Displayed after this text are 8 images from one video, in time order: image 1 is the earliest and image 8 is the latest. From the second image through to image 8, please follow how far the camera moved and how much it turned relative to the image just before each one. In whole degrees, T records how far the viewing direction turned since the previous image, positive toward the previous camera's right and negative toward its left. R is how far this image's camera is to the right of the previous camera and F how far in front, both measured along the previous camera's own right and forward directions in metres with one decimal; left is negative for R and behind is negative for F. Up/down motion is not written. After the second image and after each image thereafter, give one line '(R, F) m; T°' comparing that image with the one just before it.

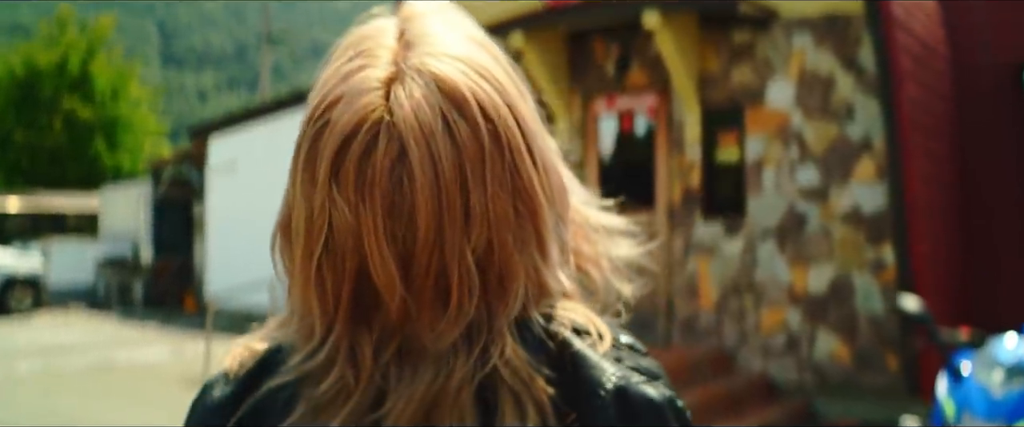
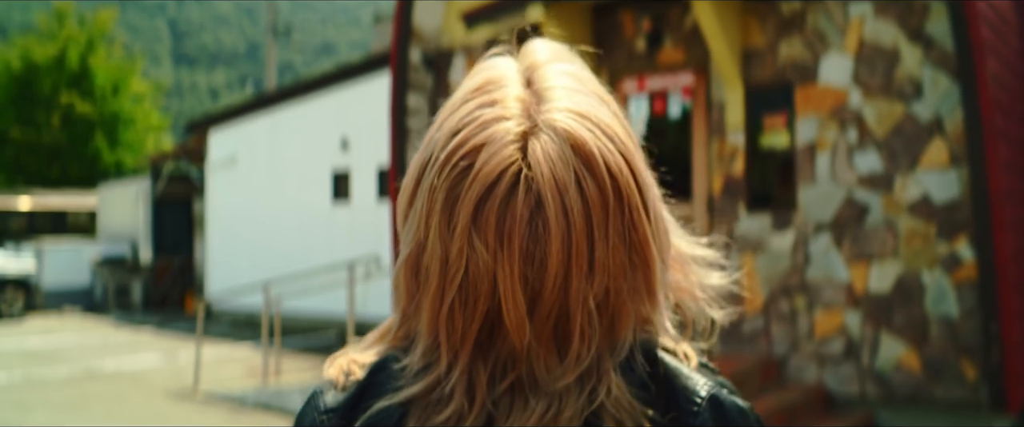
(-0.1, +0.9) m; 0°
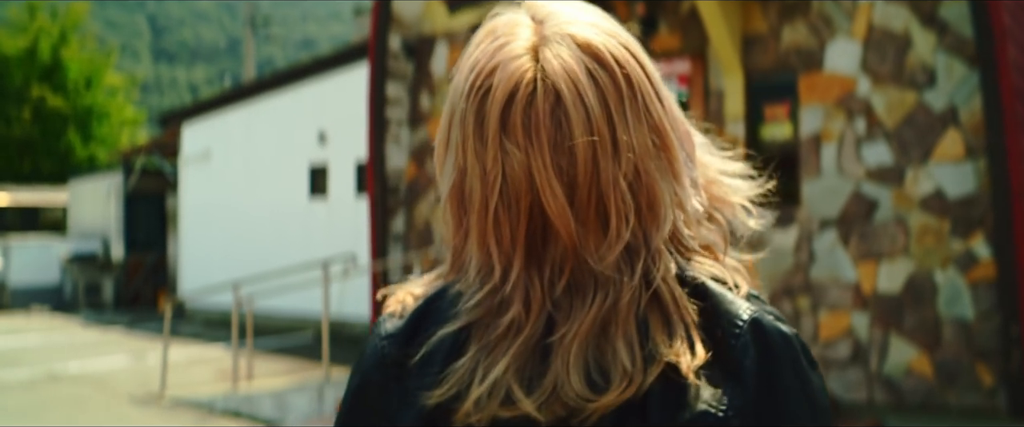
(0.0, +0.5) m; +1°
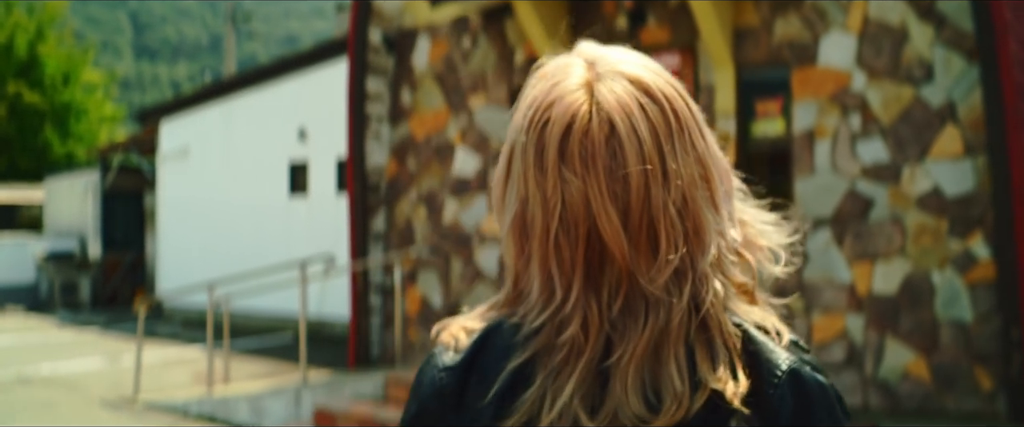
(0.0, +0.2) m; +1°
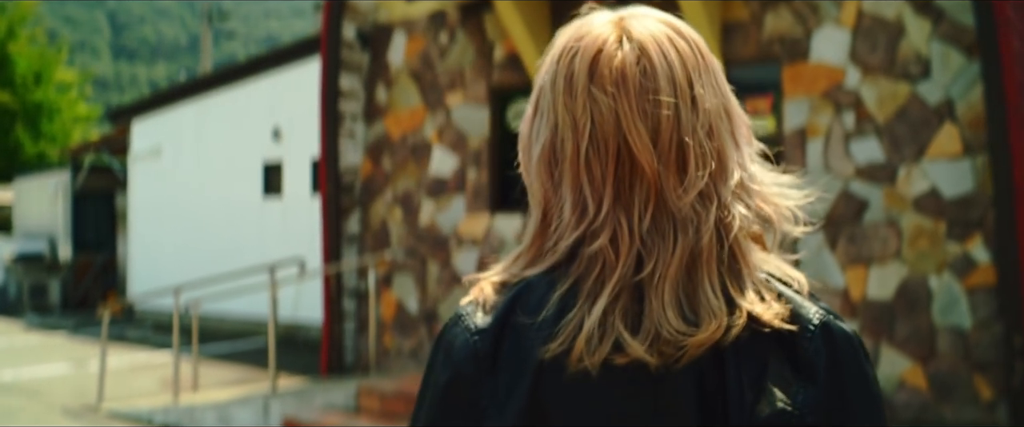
(0.0, +0.3) m; +1°
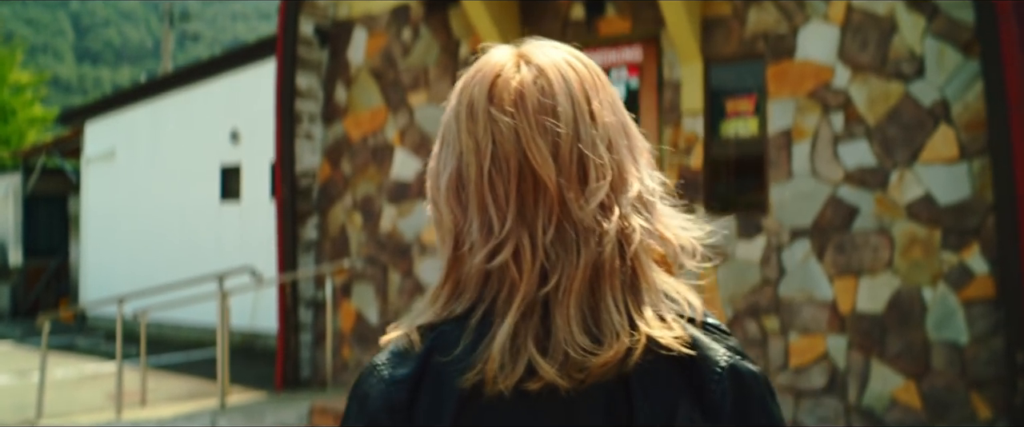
(0.0, +0.4) m; +2°
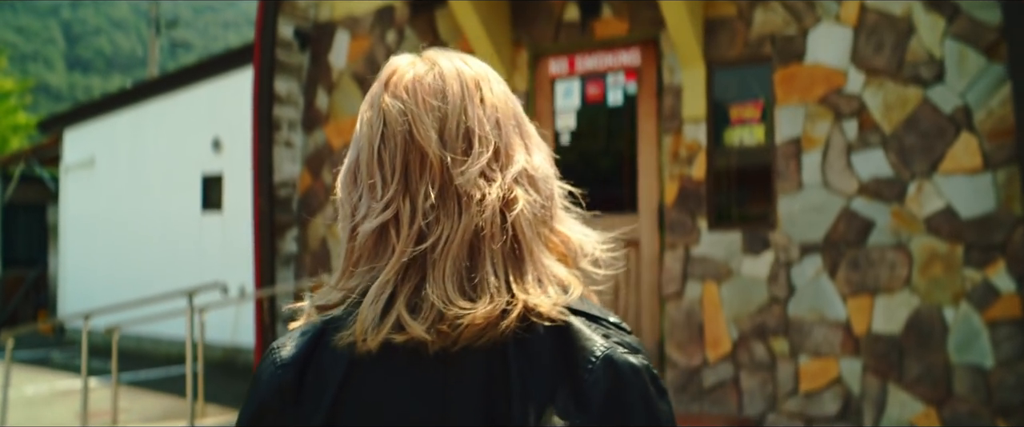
(0.0, +0.4) m; +1°
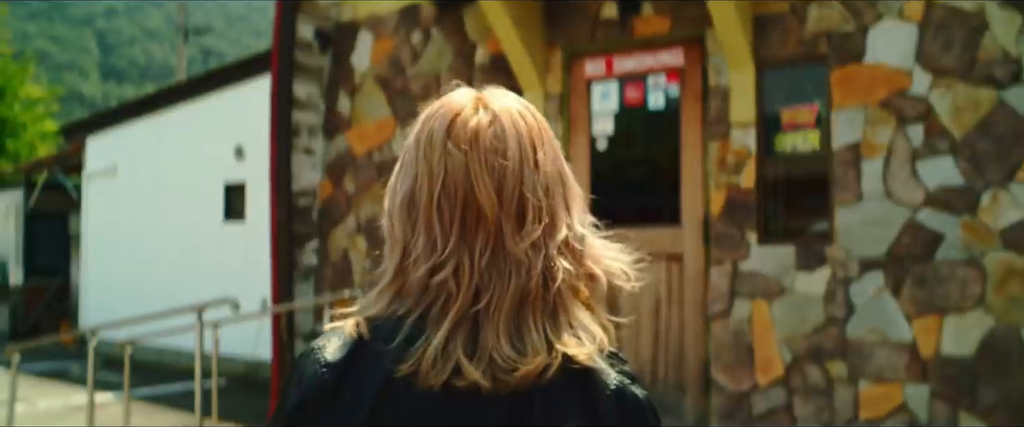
(-0.1, +0.4) m; -1°
